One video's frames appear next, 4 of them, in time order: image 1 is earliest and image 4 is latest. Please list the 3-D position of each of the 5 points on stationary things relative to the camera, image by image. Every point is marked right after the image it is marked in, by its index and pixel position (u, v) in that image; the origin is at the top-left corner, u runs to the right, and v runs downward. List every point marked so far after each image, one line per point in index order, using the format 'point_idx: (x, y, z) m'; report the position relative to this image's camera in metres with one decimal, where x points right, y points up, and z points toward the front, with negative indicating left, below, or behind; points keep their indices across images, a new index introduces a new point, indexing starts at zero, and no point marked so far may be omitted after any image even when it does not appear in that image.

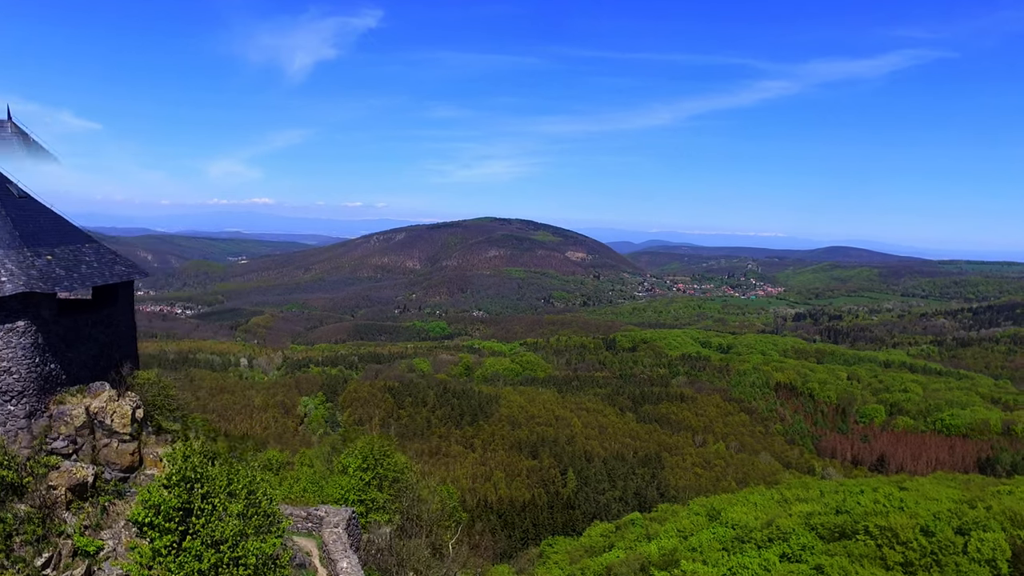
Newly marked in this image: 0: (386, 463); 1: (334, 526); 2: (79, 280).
0: (-4.2, -5.6, +17.2) m
1: (-3.6, -4.7, +10.8) m
2: (-5.7, +0.4, +7.9) m
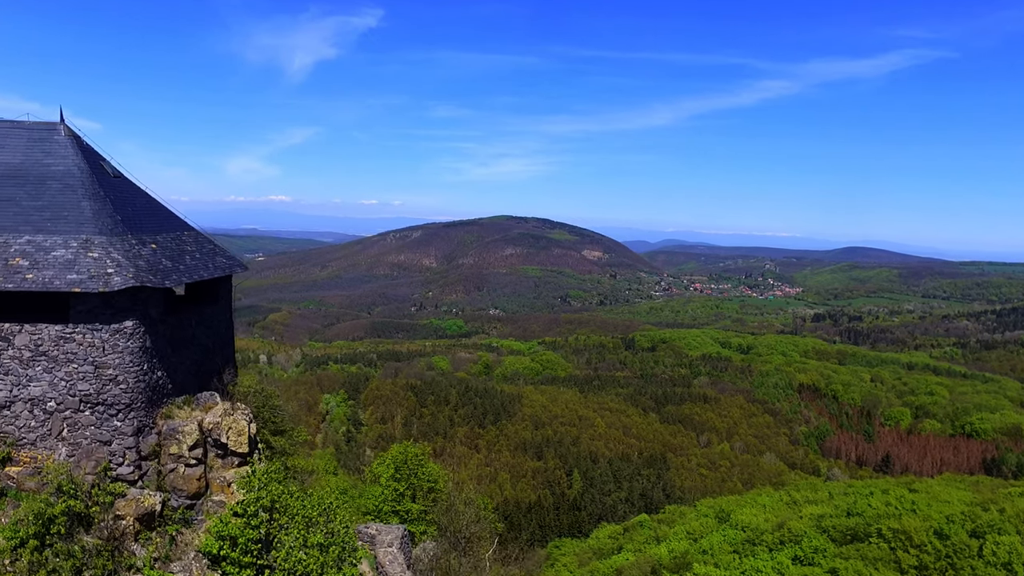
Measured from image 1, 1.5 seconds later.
0: (-2.8, -5.8, +16.8) m
1: (-2.4, -4.9, +10.3) m
2: (-4.5, +0.2, +7.4) m
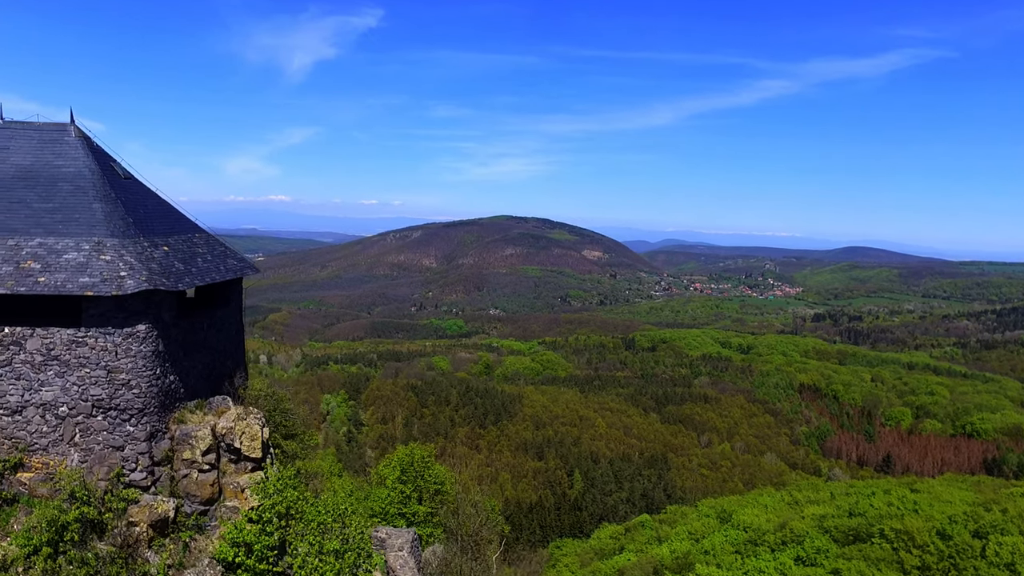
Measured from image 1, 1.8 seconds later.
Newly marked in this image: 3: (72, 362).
0: (-2.6, -5.8, +16.7) m
1: (-2.2, -5.0, +10.2) m
2: (-4.3, +0.2, +7.3) m
3: (-5.2, -0.9, +6.4) m
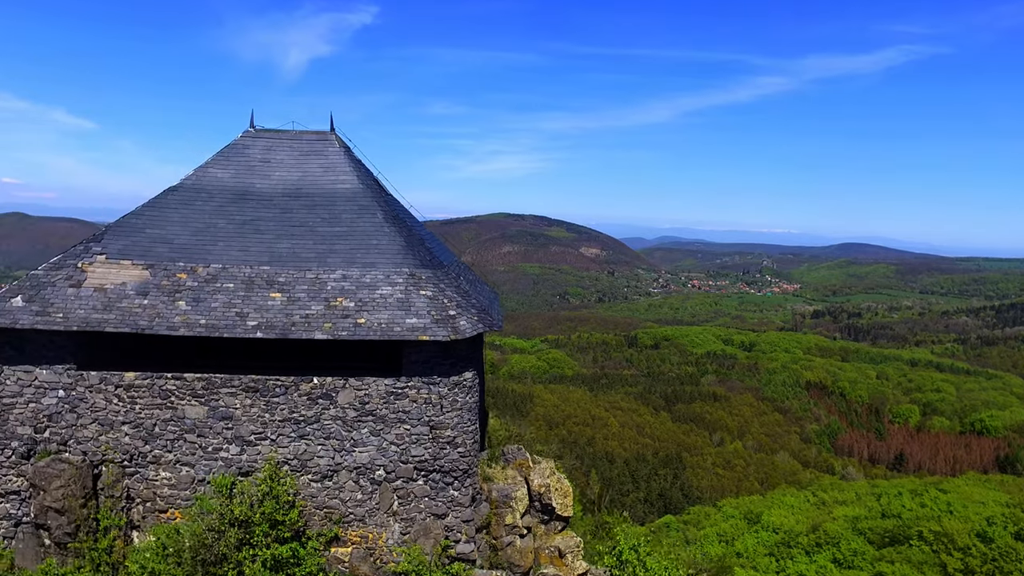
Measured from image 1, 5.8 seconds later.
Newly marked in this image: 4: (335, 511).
0: (+1.4, -6.2, +15.8) m
1: (+1.8, -5.3, +9.3) m
2: (-0.3, -0.2, +6.4) m
3: (-1.2, -1.3, +5.4) m
4: (-1.8, -2.2, +5.4) m
